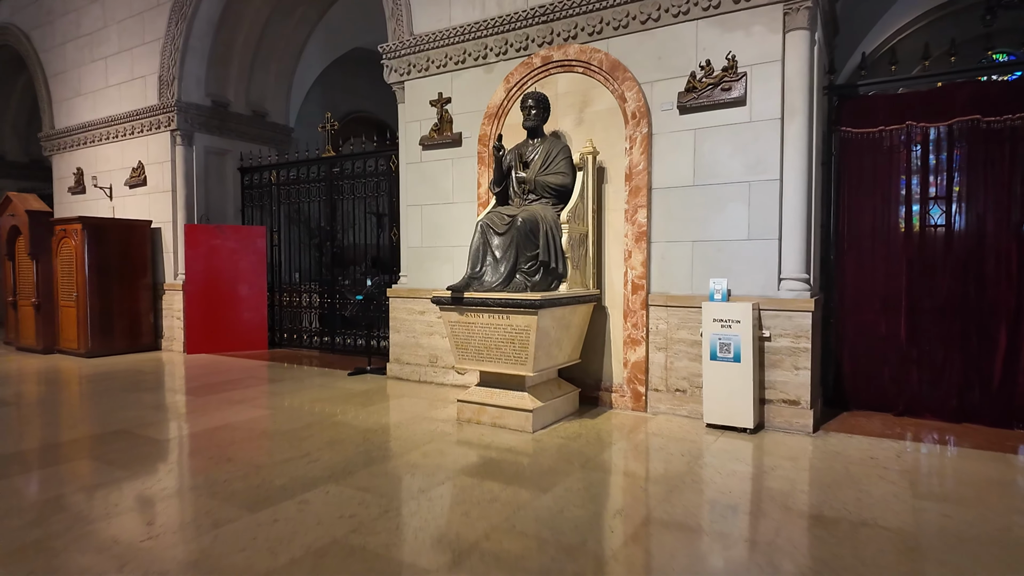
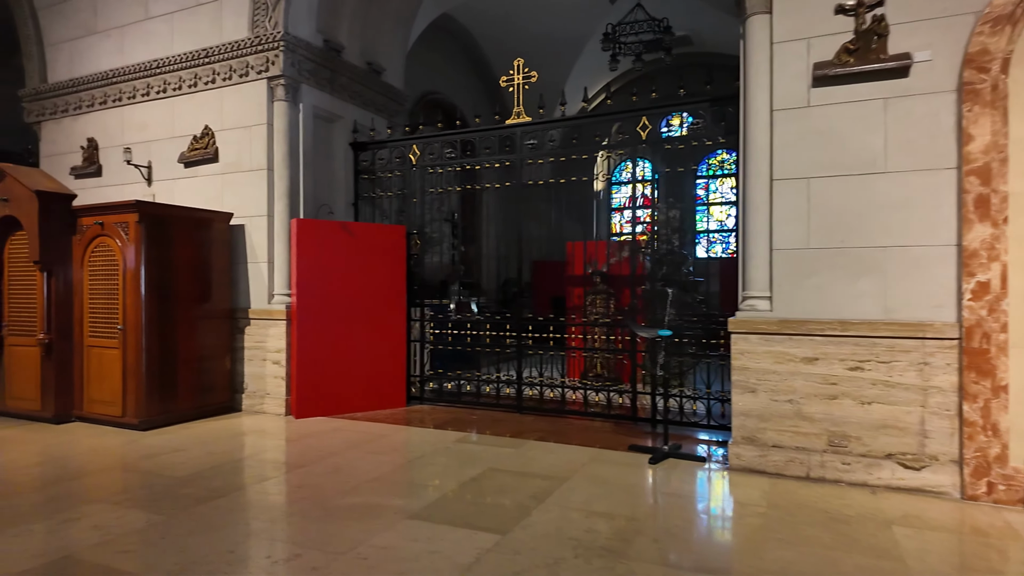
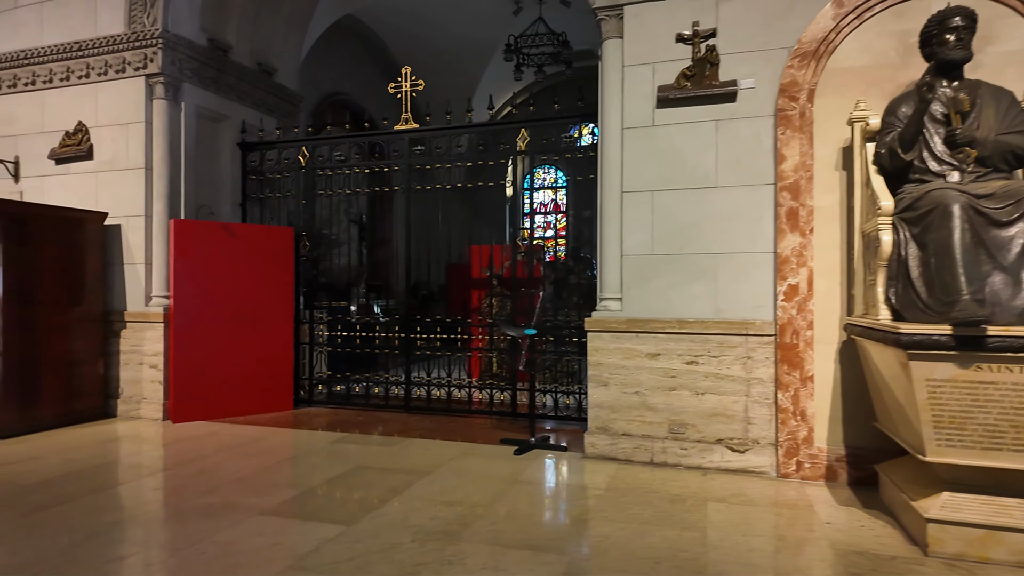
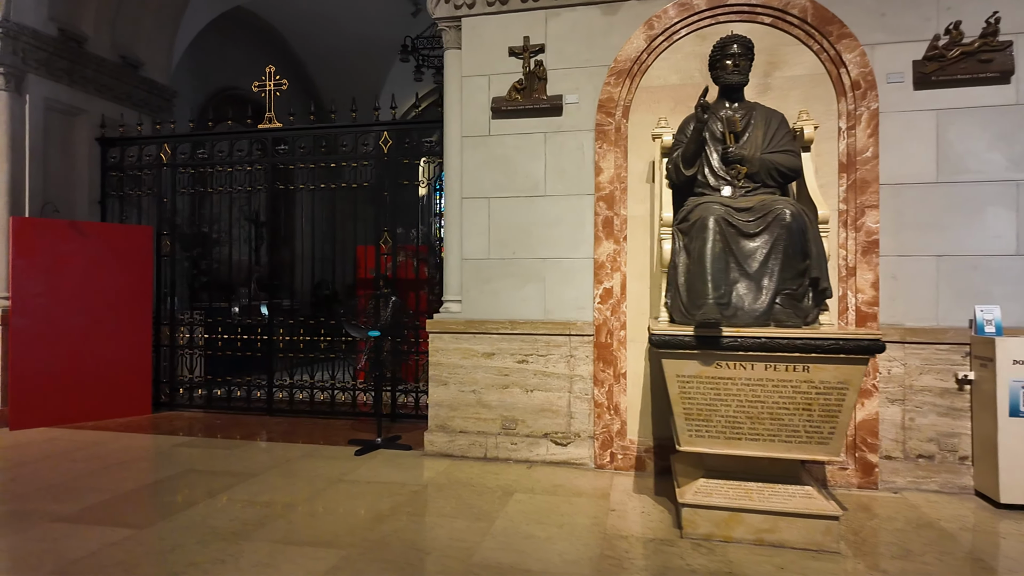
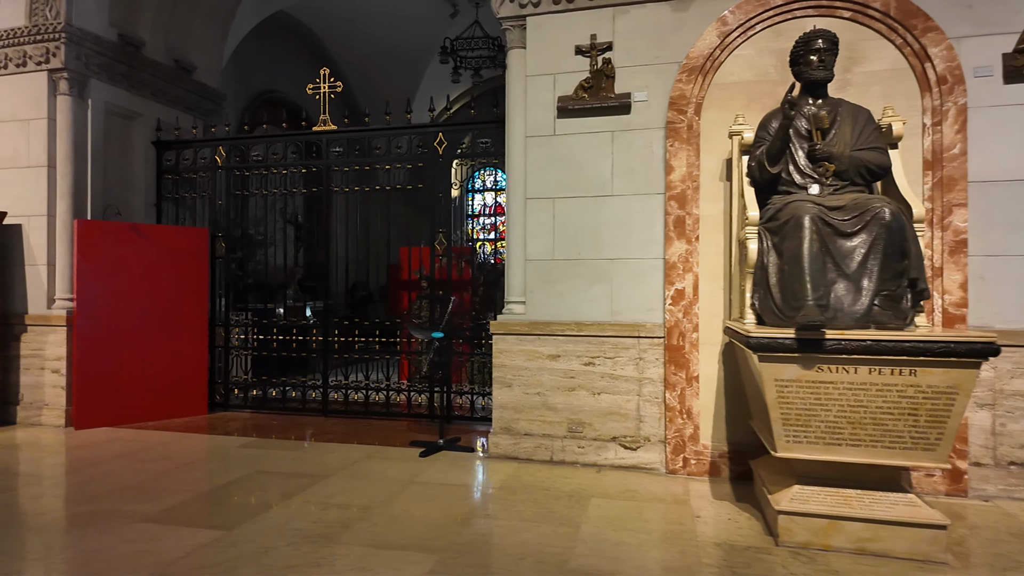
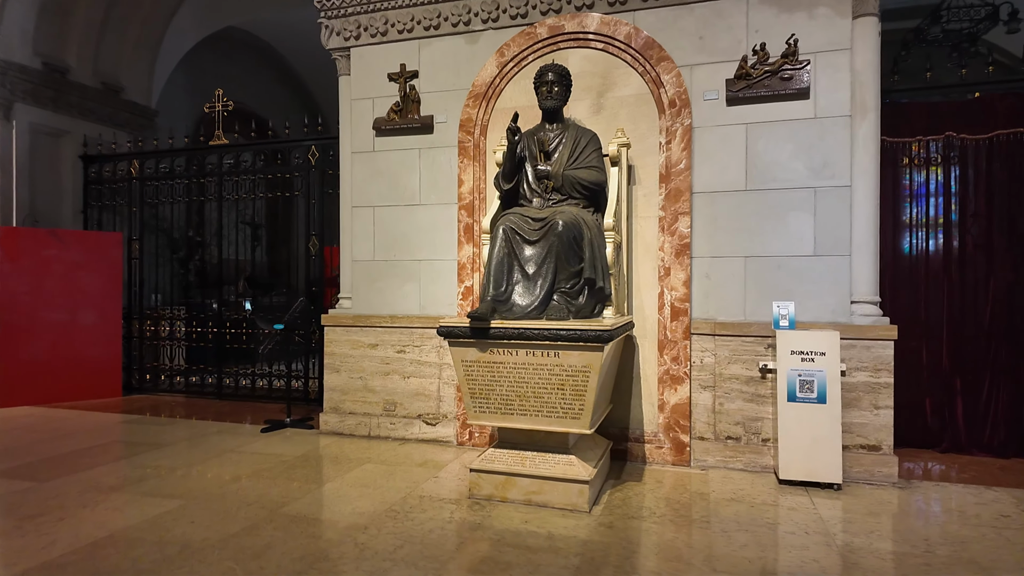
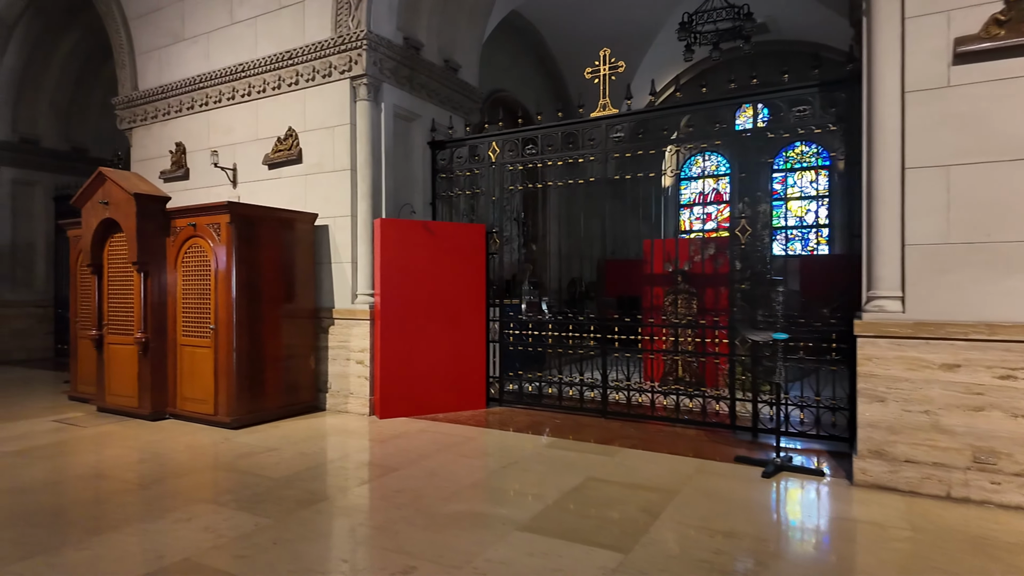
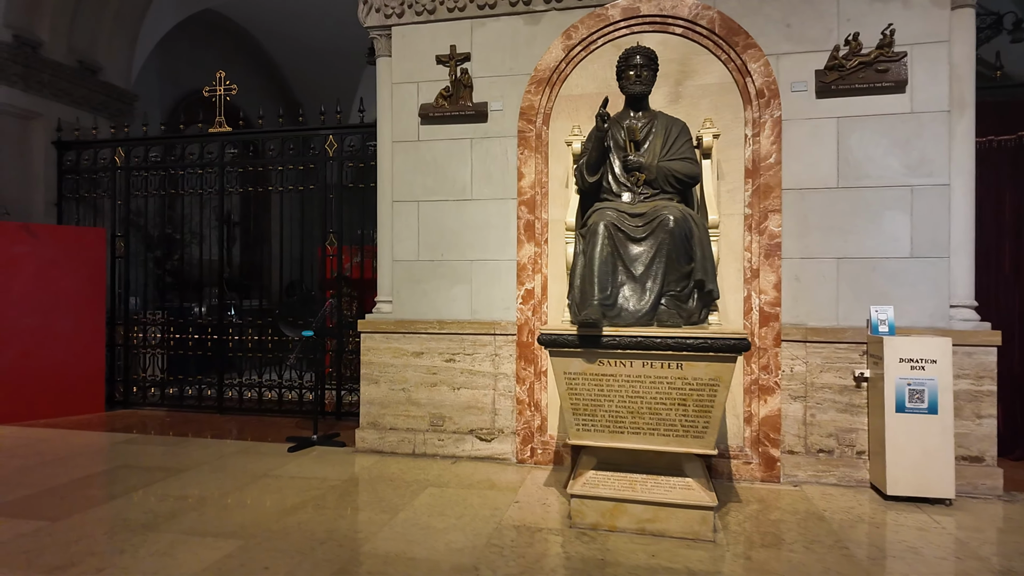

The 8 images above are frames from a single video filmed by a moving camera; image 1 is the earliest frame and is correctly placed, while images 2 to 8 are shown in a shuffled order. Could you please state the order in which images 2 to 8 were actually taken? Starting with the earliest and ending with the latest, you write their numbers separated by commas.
6, 8, 4, 5, 3, 2, 7
